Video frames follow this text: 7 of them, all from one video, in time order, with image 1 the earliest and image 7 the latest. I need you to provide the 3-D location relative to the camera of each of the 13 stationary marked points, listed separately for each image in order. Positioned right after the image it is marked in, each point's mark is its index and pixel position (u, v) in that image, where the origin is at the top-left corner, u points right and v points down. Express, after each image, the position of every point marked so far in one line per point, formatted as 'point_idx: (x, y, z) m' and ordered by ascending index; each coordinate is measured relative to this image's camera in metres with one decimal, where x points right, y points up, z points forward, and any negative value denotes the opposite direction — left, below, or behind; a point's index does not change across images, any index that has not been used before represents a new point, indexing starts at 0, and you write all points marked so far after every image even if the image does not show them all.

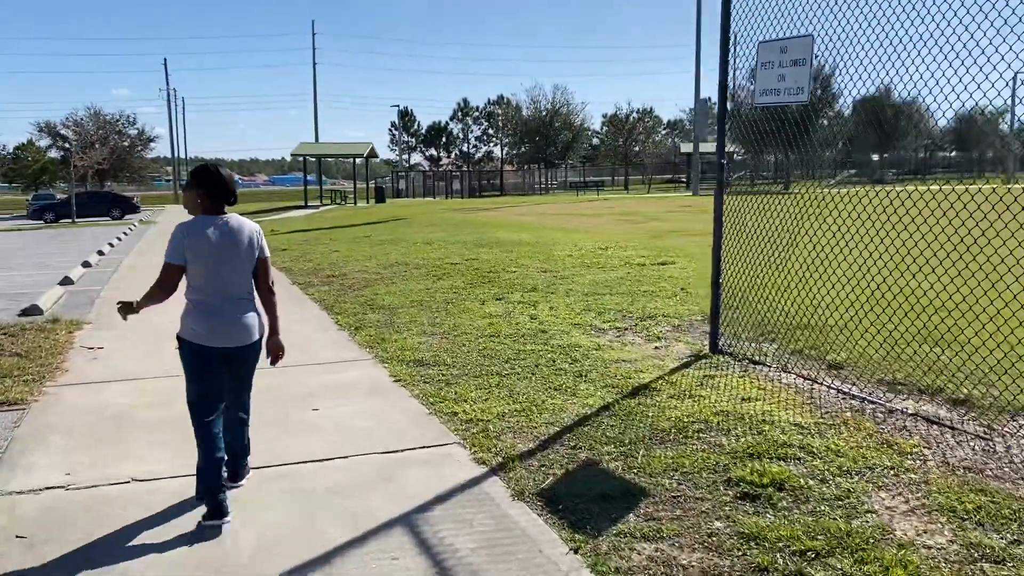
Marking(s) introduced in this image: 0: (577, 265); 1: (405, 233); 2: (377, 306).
0: (+0.8, +0.3, +11.2) m
1: (-2.2, +1.1, +18.0) m
2: (-1.3, -0.2, +8.7) m
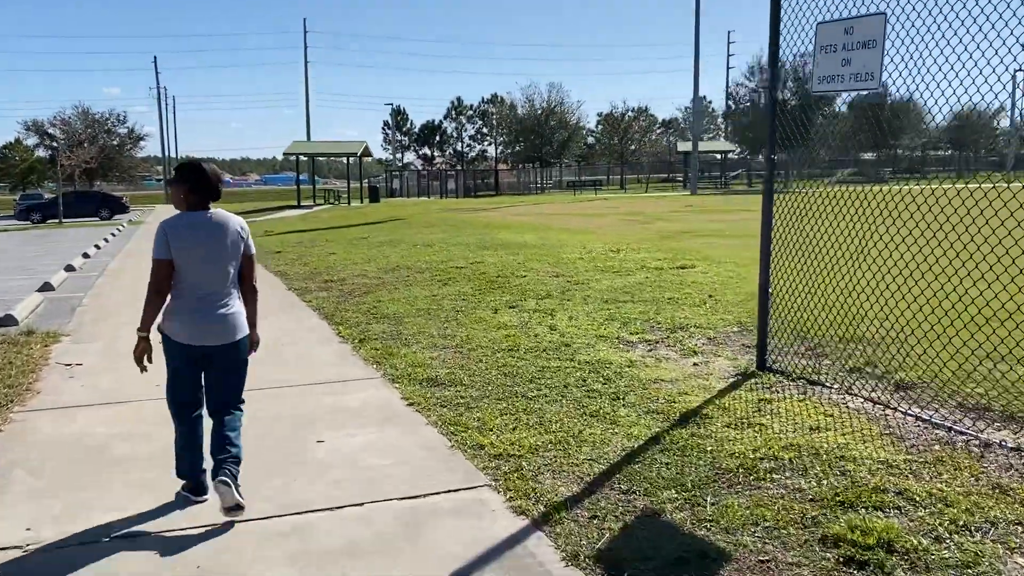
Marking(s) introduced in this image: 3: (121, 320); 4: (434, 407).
0: (+0.9, +0.2, +10.6) m
1: (-2.1, +1.0, +17.4) m
2: (-1.2, -0.2, +8.0) m
3: (-3.6, -0.3, +8.3) m
4: (-0.4, -0.7, +5.0) m
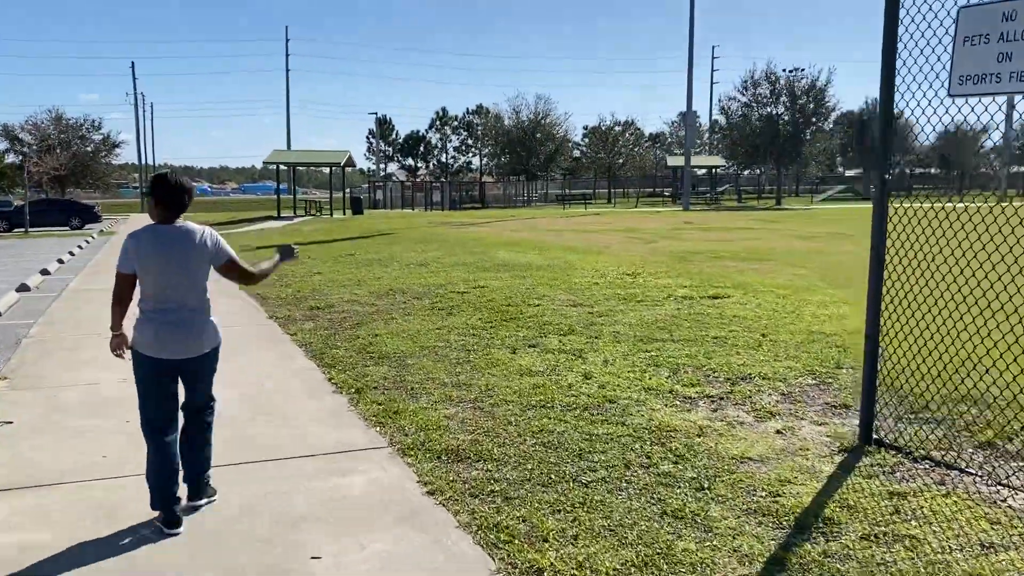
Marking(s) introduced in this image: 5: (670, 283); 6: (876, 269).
0: (+1.1, -0.1, +9.4) m
1: (-2.1, +0.7, +16.2) m
2: (-1.0, -0.5, +6.9) m
3: (-3.5, -0.5, +7.1) m
4: (-0.2, -0.9, +3.9) m
5: (+1.8, +0.1, +10.2) m
6: (+1.8, +0.1, +4.4) m
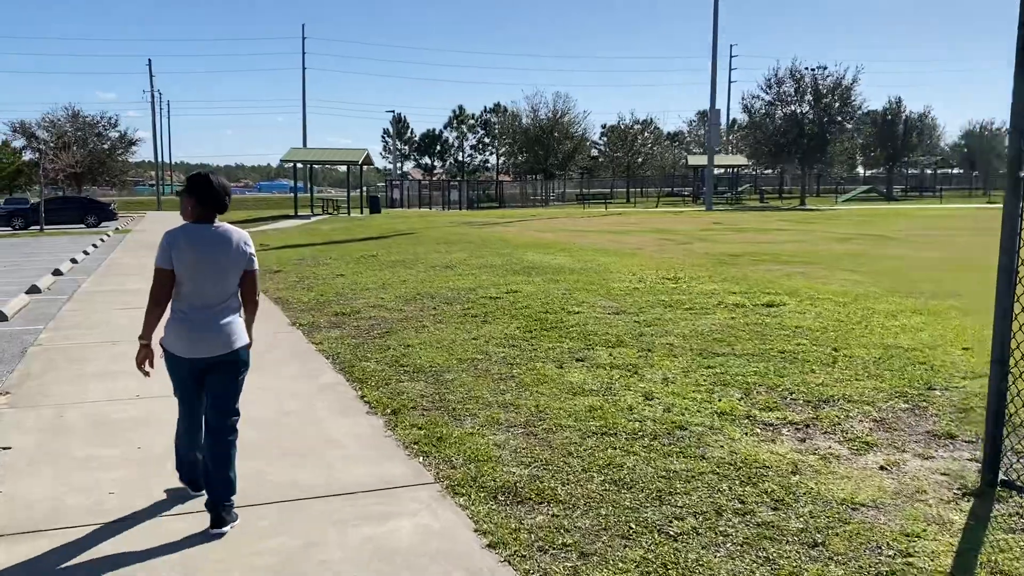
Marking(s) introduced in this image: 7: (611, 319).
0: (+1.4, -0.1, +8.8) m
1: (-1.7, +0.6, +15.6) m
2: (-0.7, -0.6, +6.3) m
3: (-3.1, -0.6, +6.5) m
4: (+0.1, -1.0, +3.3) m
5: (+2.2, 0.0, +9.6) m
6: (+2.1, 0.0, +3.8) m
7: (+0.9, -0.3, +8.0) m
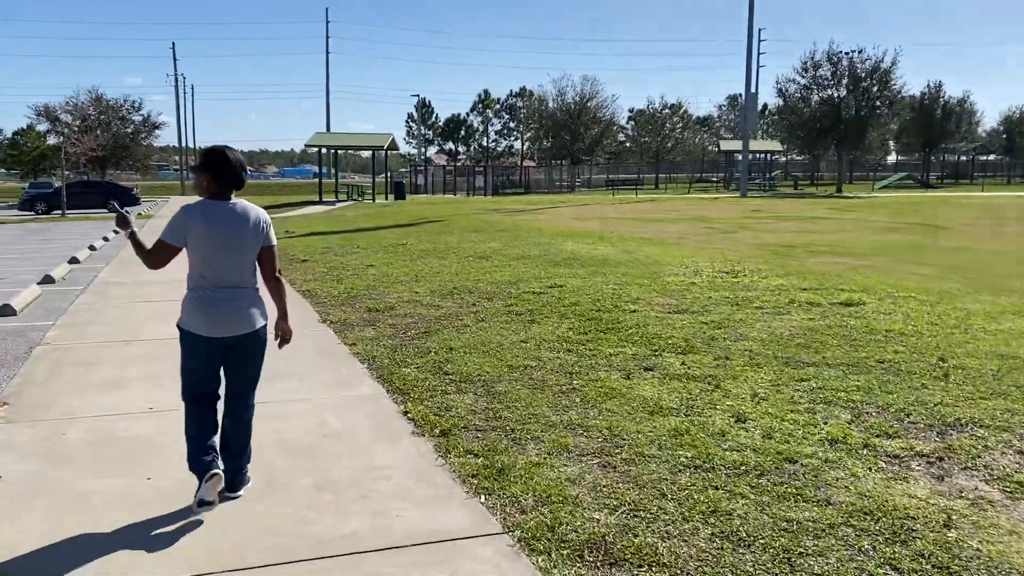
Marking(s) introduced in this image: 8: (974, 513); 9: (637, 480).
0: (+1.9, -0.1, +8.0) m
1: (-1.1, +0.8, +14.9) m
2: (-0.3, -0.6, +5.5) m
3: (-2.7, -0.6, +5.8) m
4: (+0.4, -1.0, +2.5) m
5: (+2.6, 0.0, +8.8) m
6: (+2.4, 0.0, +3.0) m
7: (+1.3, -0.3, +7.2) m
8: (+1.8, -0.9, +3.4) m
9: (+0.5, -0.8, +3.8) m
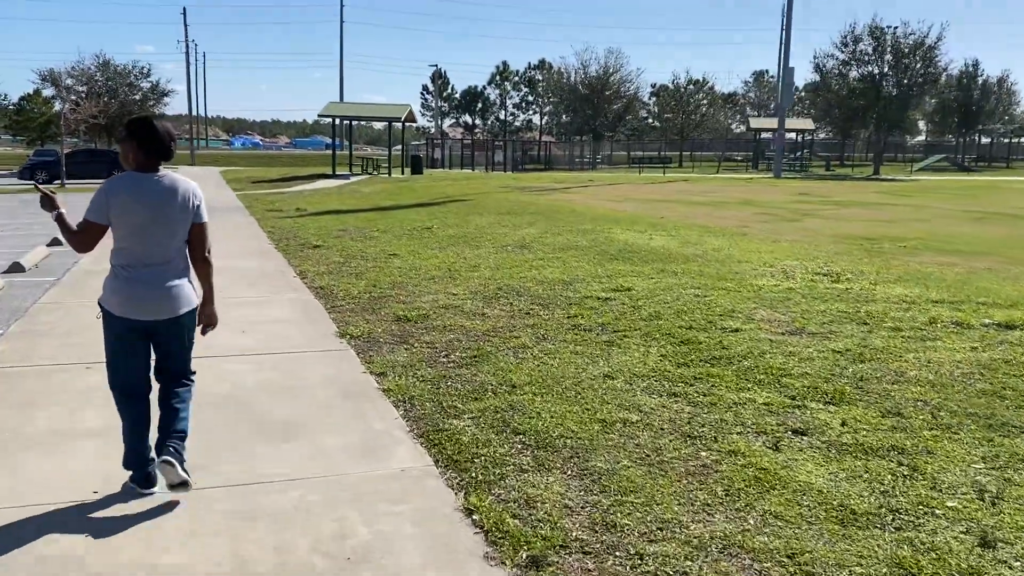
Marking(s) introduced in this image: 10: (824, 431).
0: (+2.3, -0.2, +6.4) m
1: (-0.5, +0.9, +13.2) m
2: (+0.1, -0.7, +4.0) m
3: (-2.3, -0.6, +4.3) m
4: (+0.7, -1.2, +1.0) m
5: (+3.1, -0.1, +7.1) m
6: (+2.8, -0.3, +1.3) m
7: (+1.8, -0.4, +5.6) m
8: (+2.1, -1.1, +1.8) m
9: (+0.9, -1.0, +2.2) m
10: (+1.4, -0.6, +4.0) m
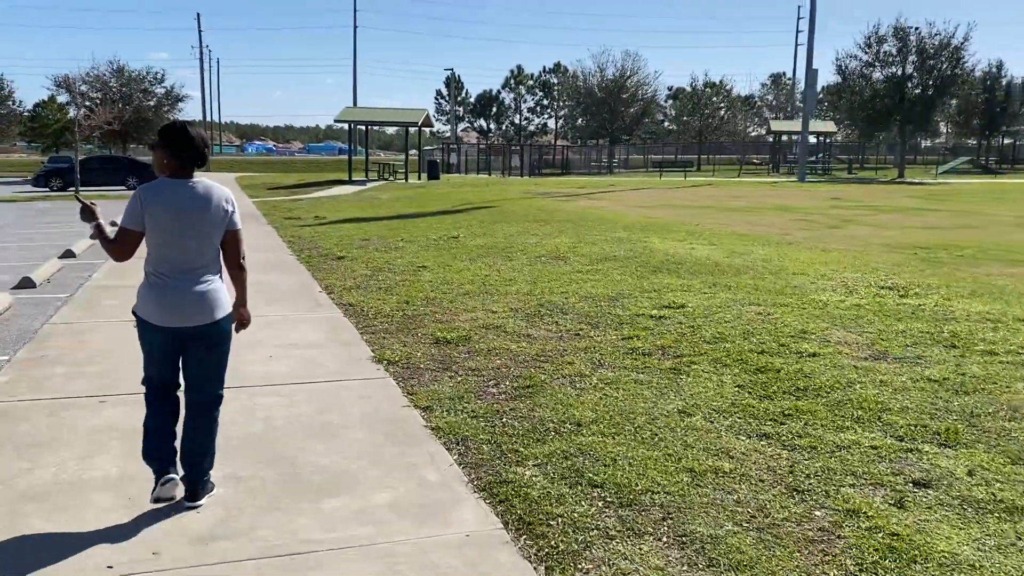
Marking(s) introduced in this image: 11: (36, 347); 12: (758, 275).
0: (+2.7, -0.3, +5.8) m
1: (-0.1, +0.8, +12.7) m
2: (+0.4, -0.8, +3.4) m
3: (-2.0, -0.7, +3.8) m
4: (+1.0, -1.3, +0.4) m
5: (+3.5, -0.2, +6.5) m
6: (+3.0, -0.4, +0.7) m
7: (+2.1, -0.5, +5.0) m
8: (+2.4, -1.2, +1.2) m
9: (+1.2, -1.1, +1.6) m
10: (+1.7, -0.7, +3.5) m
11: (-3.1, -0.4, +5.9) m
12: (+2.3, +0.1, +8.2) m
